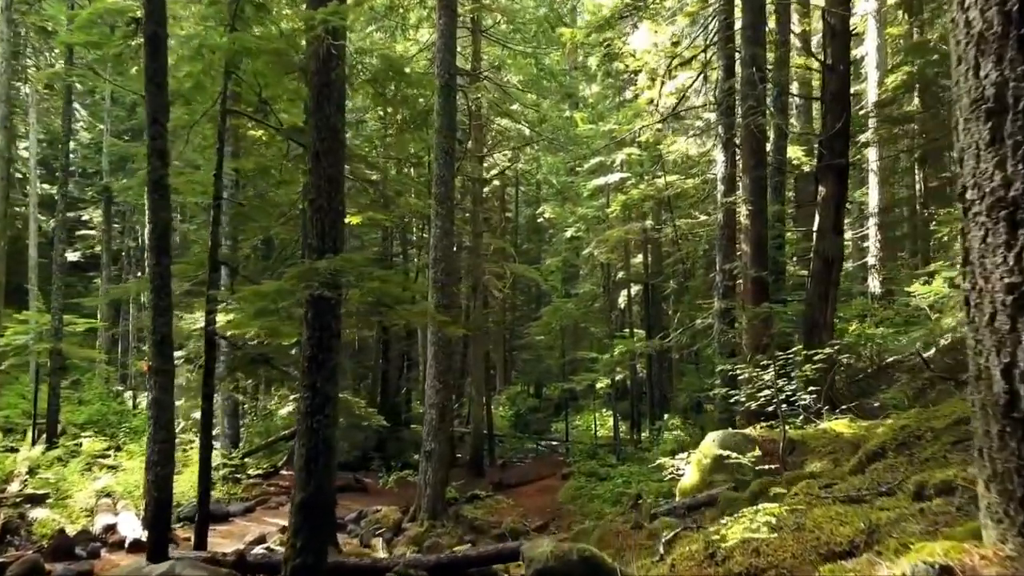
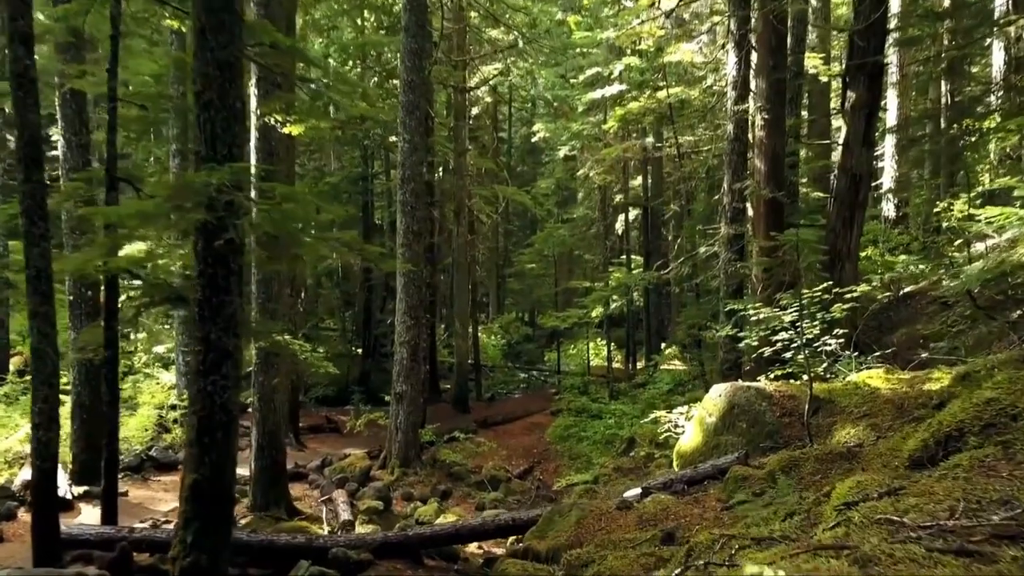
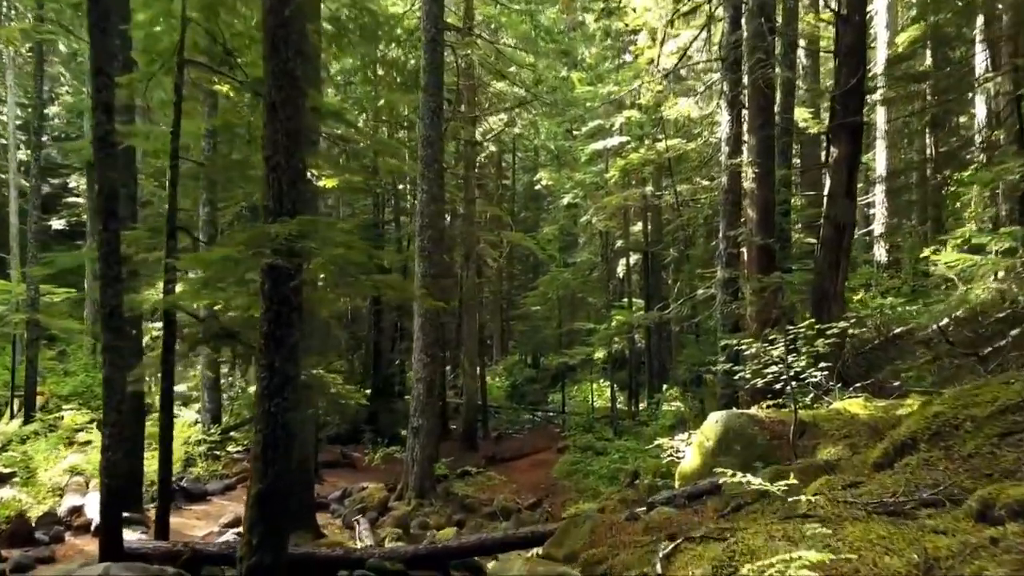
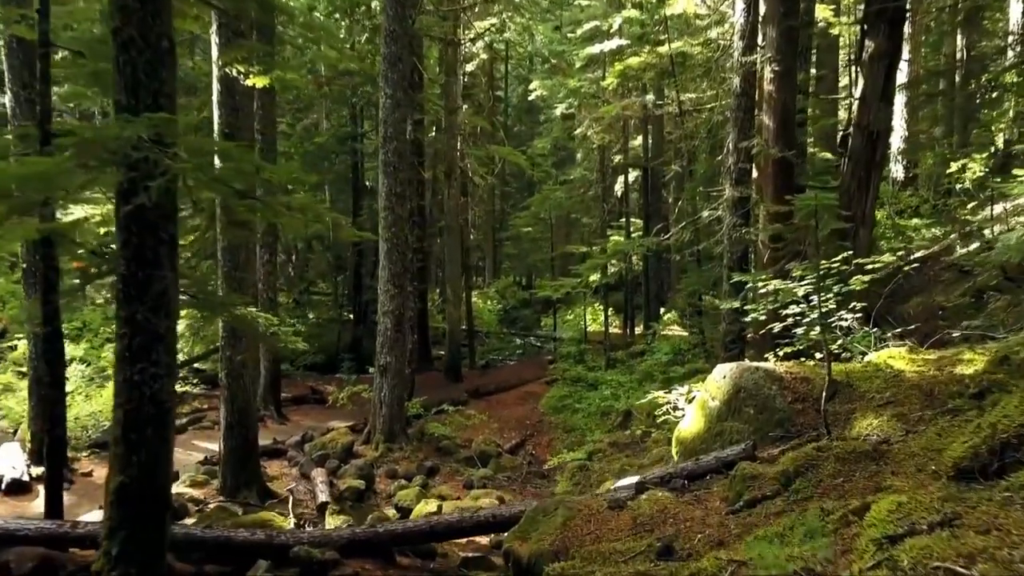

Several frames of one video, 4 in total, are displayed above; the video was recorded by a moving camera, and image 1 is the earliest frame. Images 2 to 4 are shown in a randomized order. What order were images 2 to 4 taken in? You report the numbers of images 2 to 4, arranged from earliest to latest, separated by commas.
3, 2, 4
